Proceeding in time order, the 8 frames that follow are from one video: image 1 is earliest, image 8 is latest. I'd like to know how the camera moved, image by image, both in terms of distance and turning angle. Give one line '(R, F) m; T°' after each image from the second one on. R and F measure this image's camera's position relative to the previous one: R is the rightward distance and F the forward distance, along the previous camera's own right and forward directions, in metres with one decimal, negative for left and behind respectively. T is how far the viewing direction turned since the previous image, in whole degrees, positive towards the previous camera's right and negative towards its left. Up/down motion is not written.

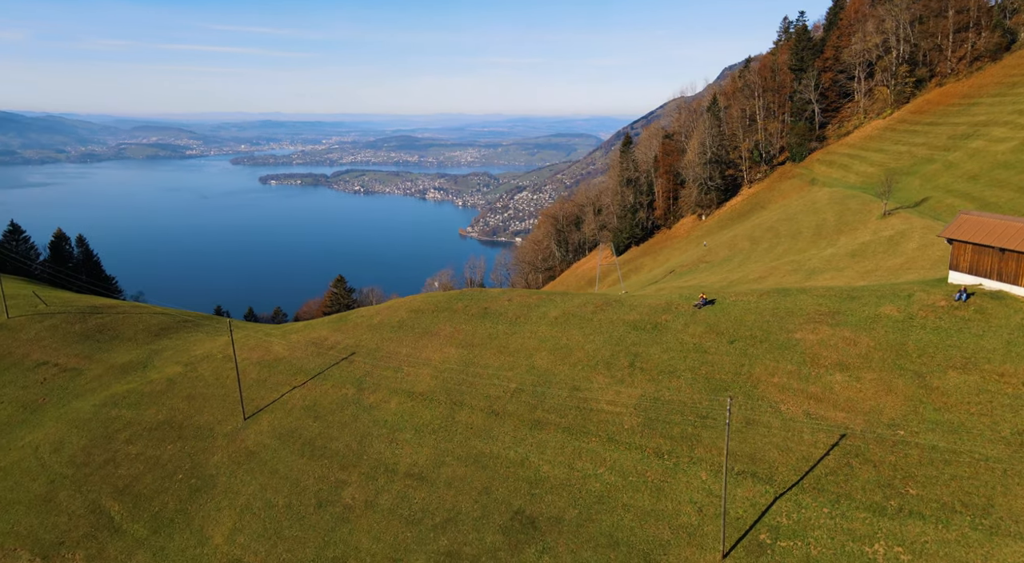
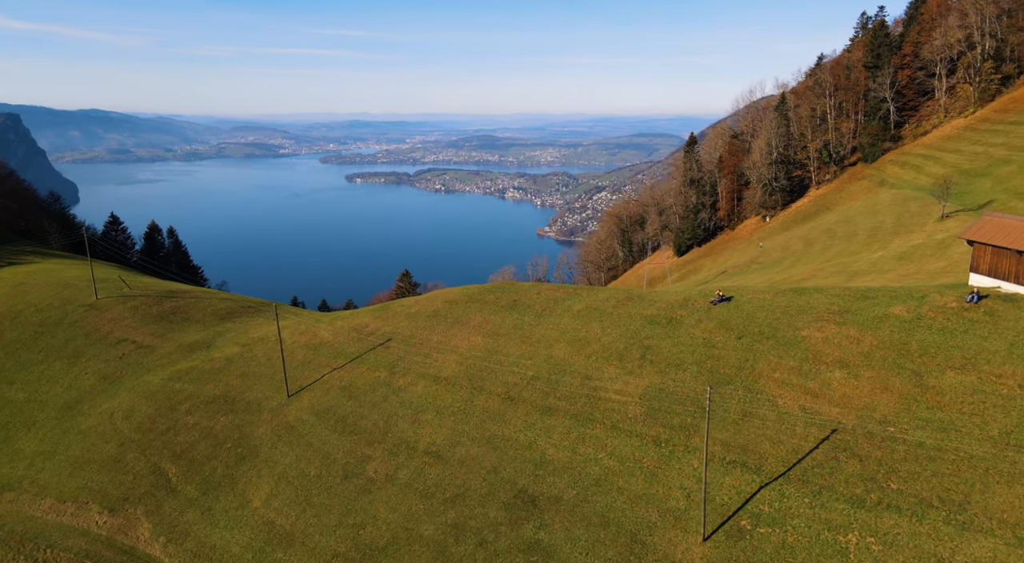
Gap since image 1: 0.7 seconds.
(+2.5, -1.3) m; -6°
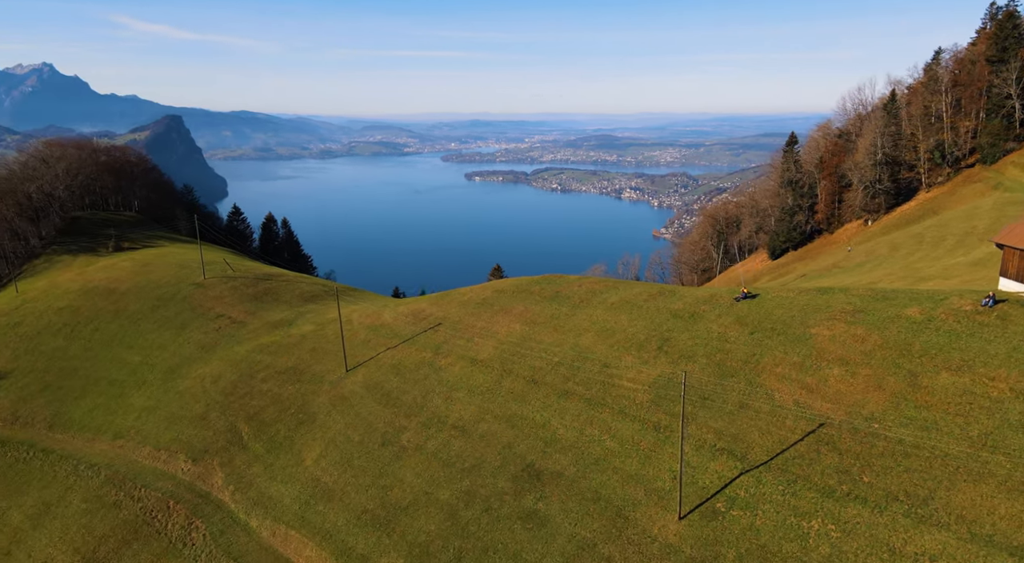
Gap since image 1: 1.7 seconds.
(+3.8, -1.7) m; -9°
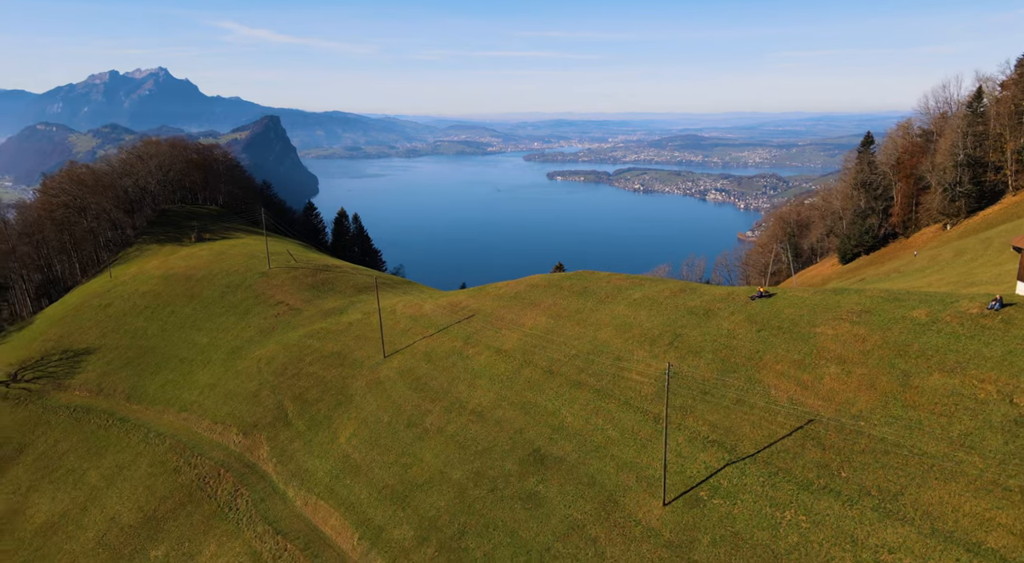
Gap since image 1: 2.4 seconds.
(+2.7, -1.2) m; -6°
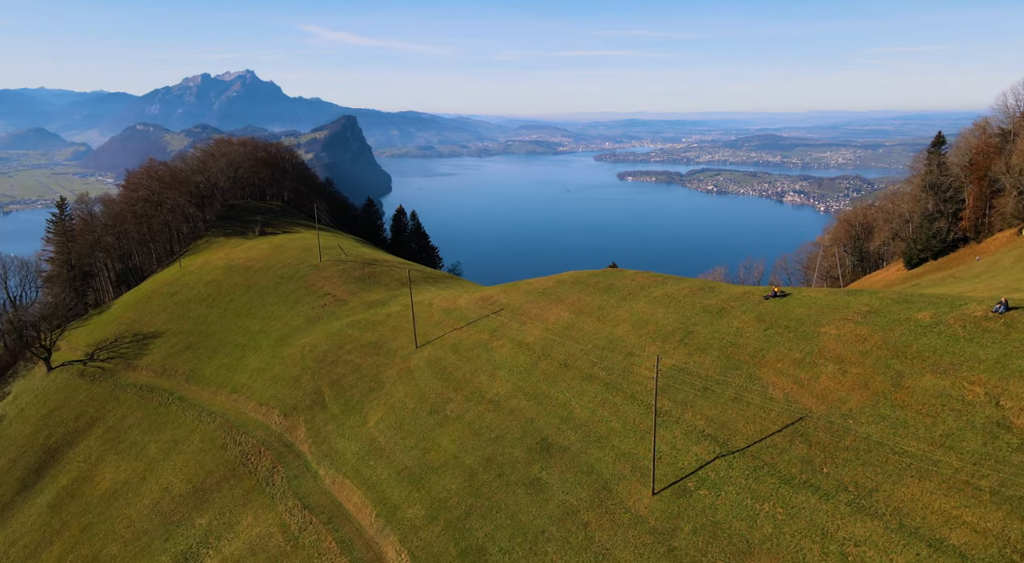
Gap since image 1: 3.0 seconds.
(+2.3, -1.1) m; -5°
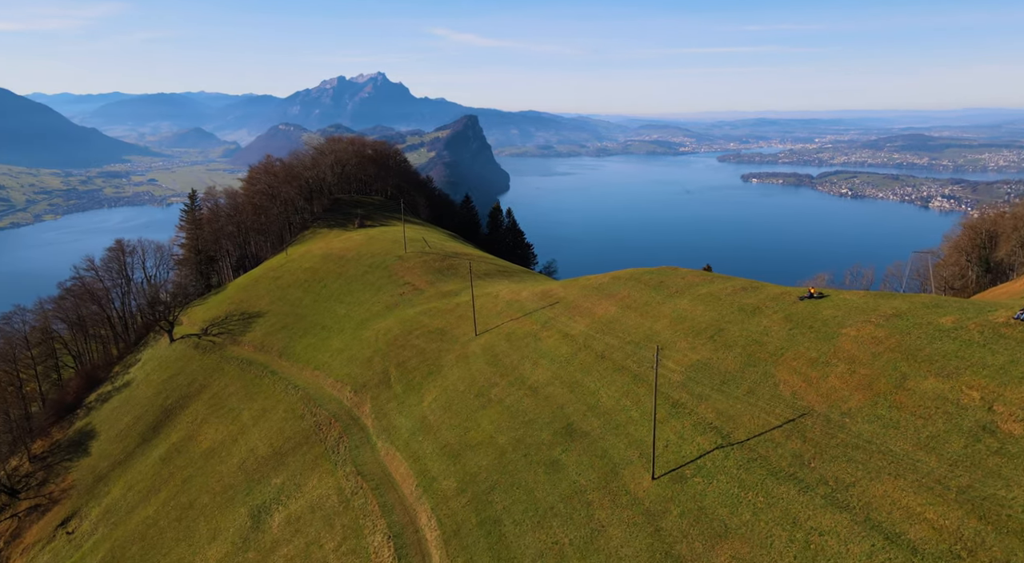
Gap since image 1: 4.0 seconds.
(+3.5, -1.6) m; -9°
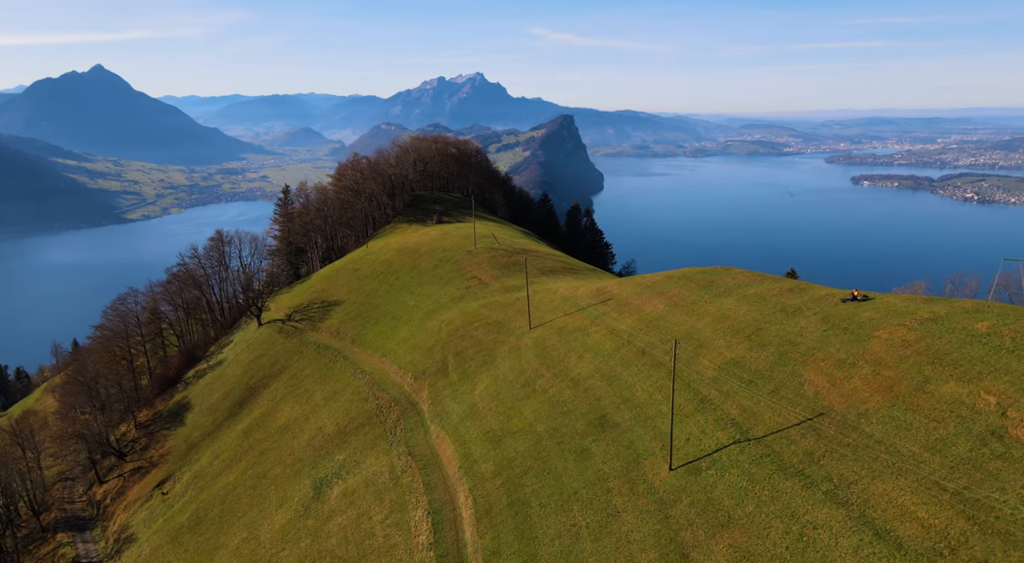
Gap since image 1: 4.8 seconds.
(+2.3, -1.3) m; -7°
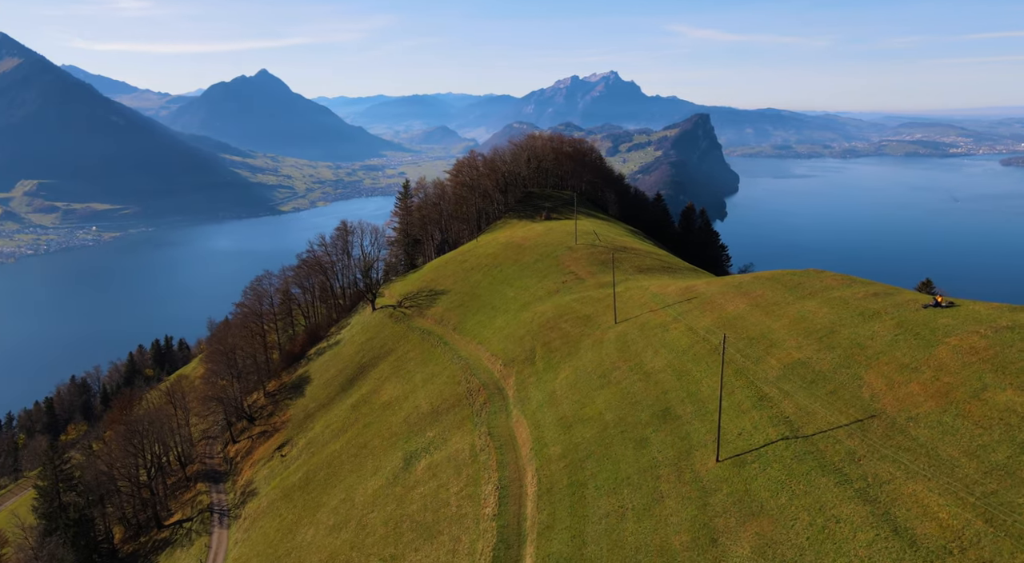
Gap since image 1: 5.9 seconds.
(+2.4, -1.7) m; -10°
